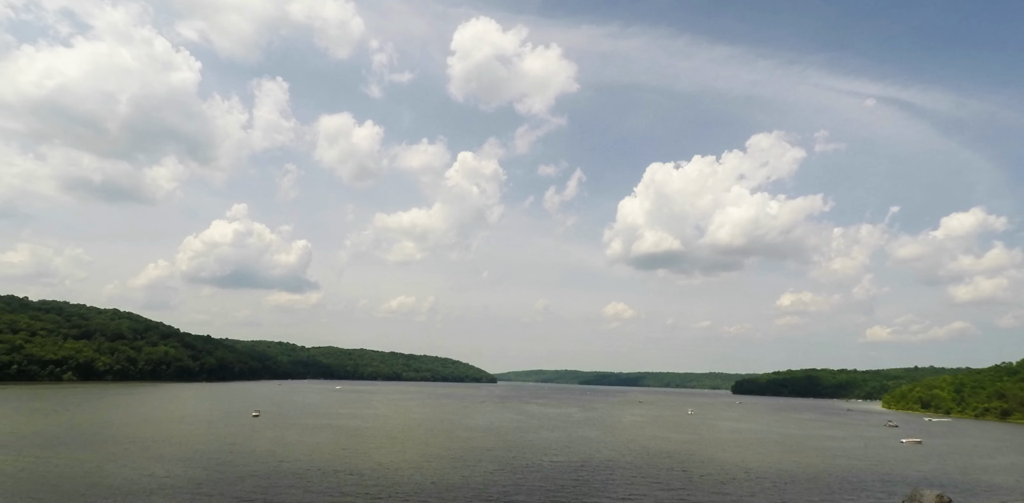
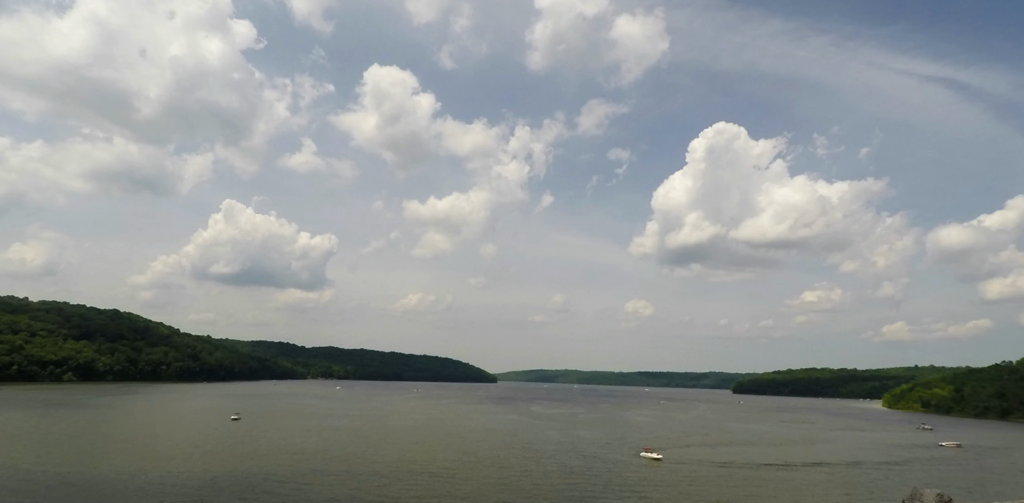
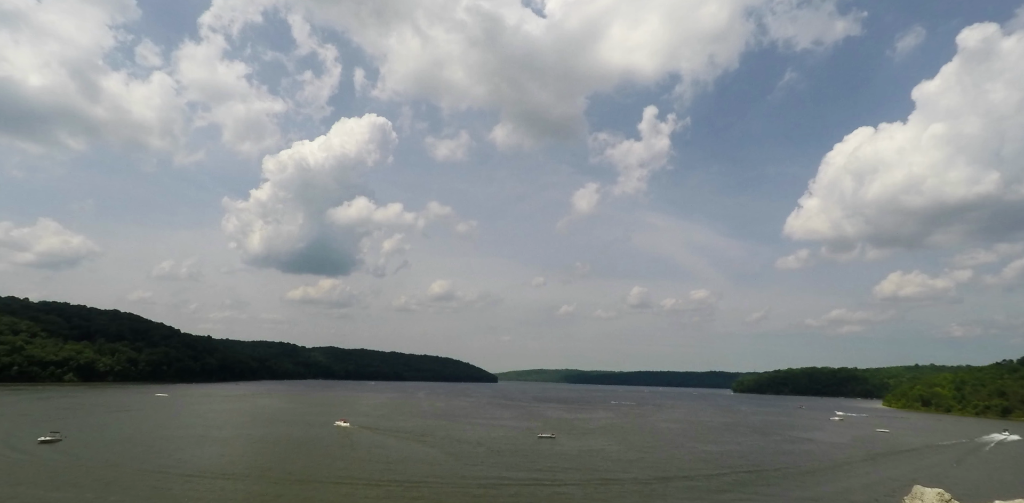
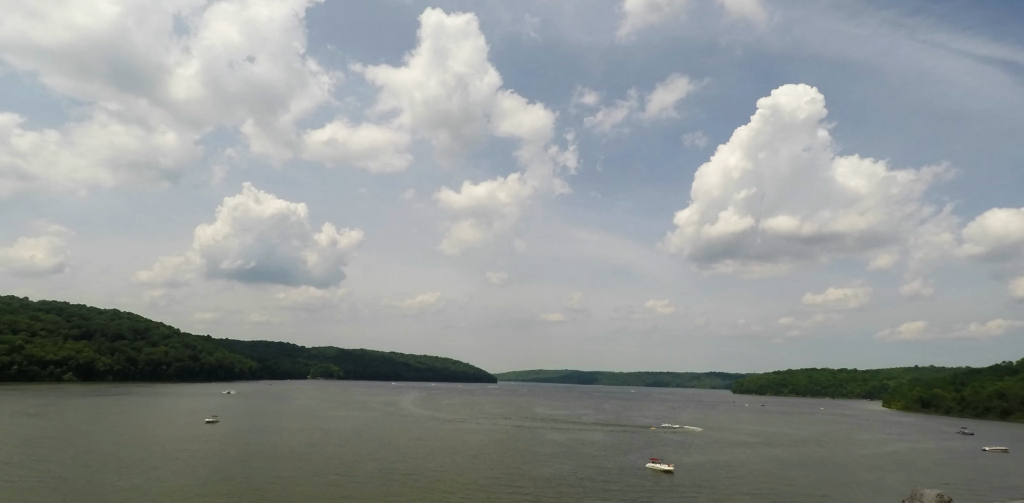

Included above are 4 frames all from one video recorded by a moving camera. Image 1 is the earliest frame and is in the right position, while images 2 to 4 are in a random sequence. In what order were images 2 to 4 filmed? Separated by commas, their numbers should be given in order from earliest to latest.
2, 4, 3
